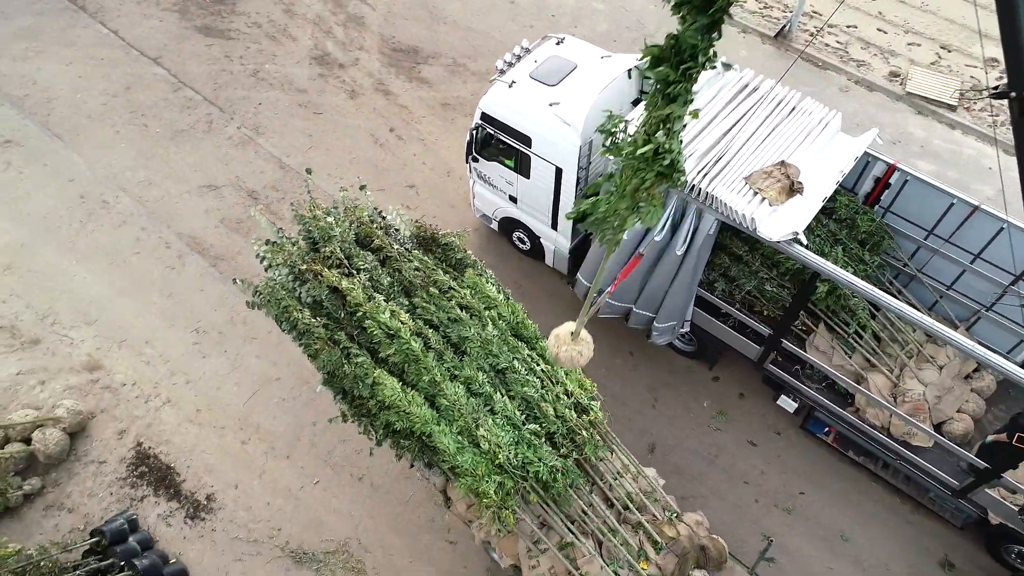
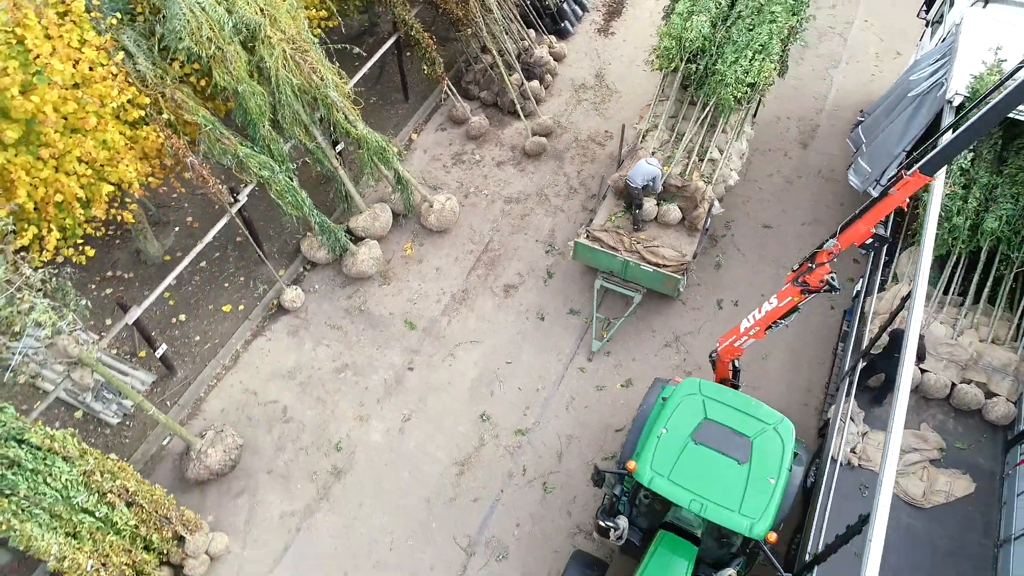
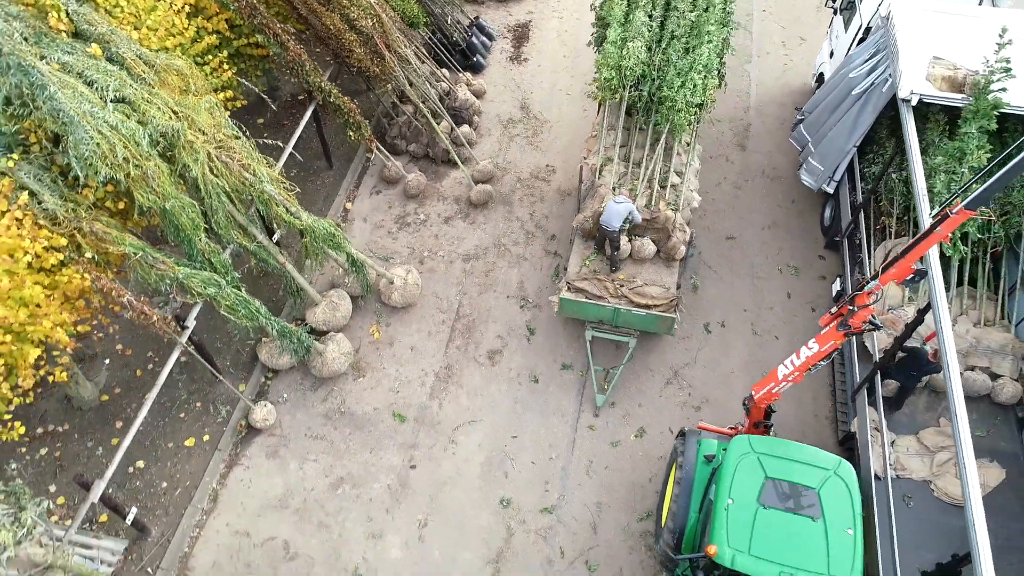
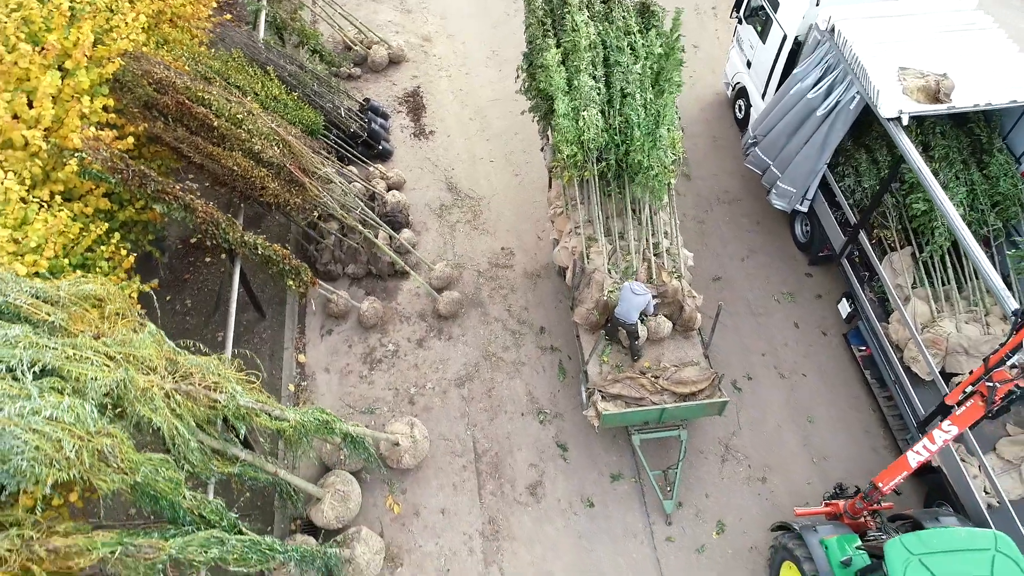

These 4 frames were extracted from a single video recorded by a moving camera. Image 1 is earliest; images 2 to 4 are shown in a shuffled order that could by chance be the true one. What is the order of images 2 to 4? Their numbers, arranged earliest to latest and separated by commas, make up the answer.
4, 3, 2
